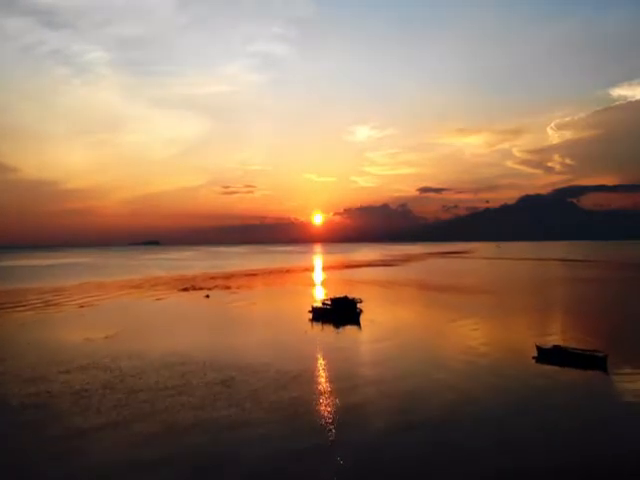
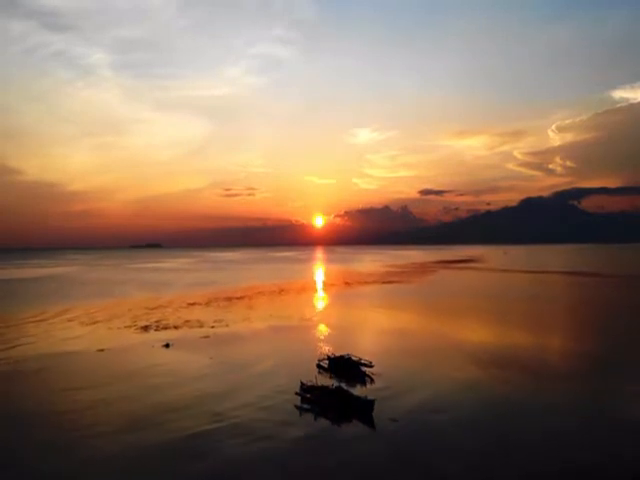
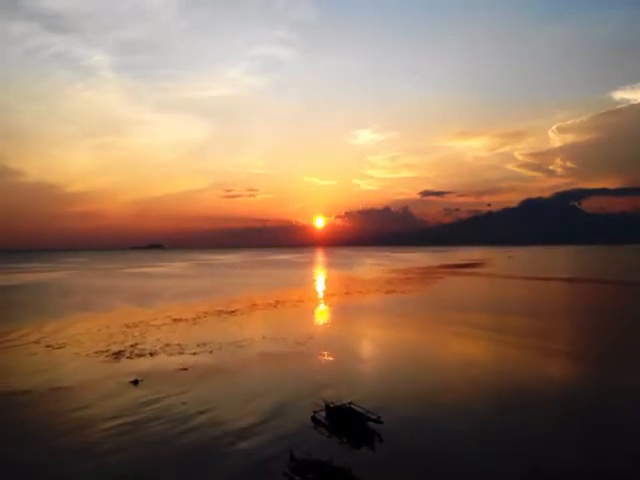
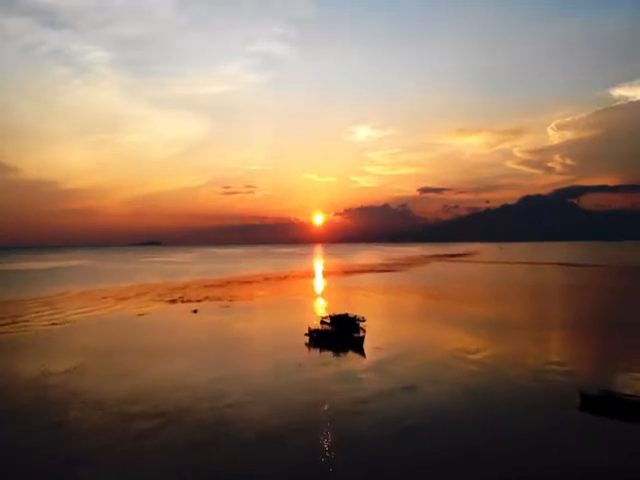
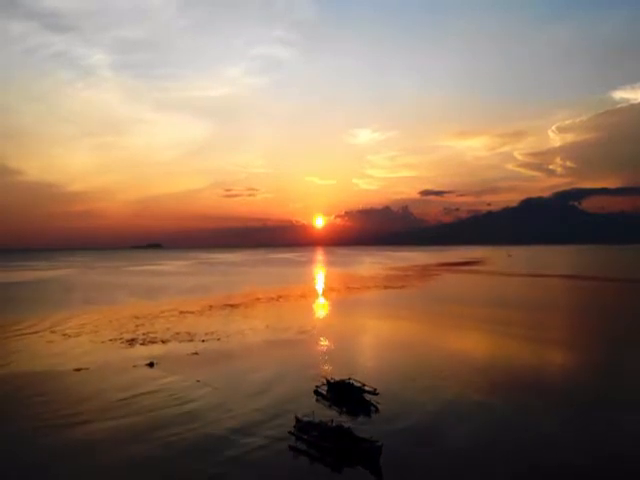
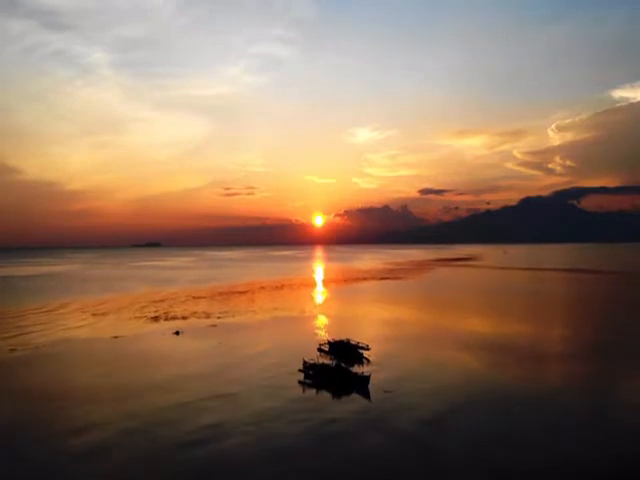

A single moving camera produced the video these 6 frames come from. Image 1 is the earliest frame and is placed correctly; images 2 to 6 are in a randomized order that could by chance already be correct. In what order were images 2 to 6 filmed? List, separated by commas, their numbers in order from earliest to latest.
4, 6, 2, 5, 3
